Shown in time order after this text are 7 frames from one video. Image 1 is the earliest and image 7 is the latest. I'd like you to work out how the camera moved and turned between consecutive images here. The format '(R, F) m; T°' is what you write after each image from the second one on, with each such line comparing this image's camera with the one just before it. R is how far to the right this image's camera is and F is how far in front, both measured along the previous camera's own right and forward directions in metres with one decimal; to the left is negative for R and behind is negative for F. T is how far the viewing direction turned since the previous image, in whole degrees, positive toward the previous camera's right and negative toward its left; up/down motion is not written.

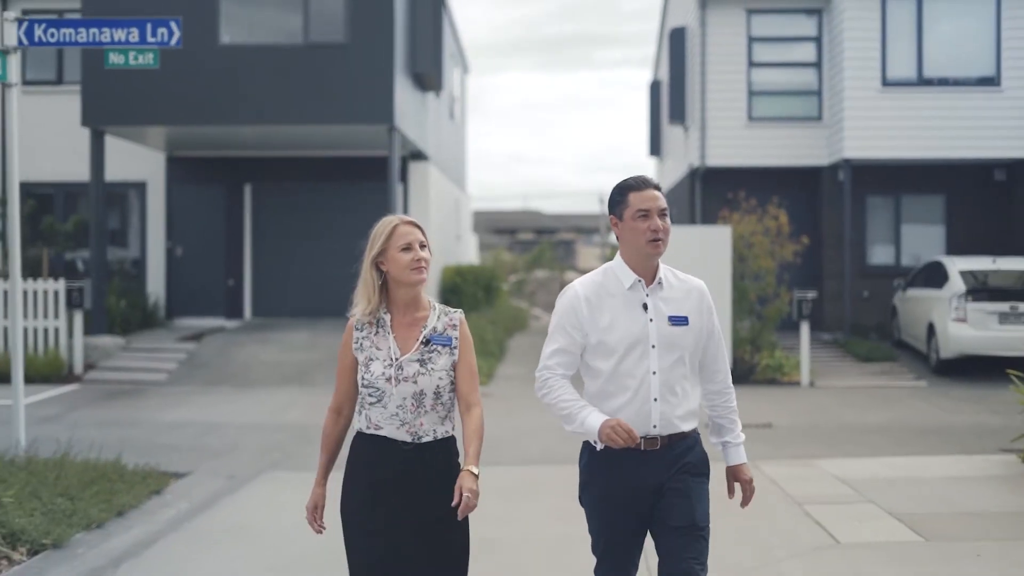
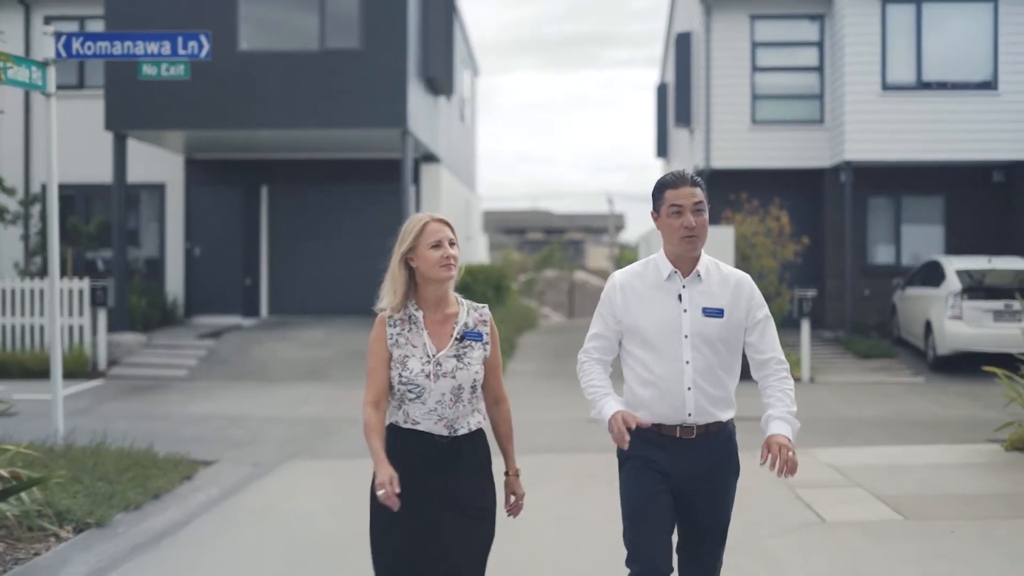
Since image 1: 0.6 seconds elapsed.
(0.0, -0.5) m; 0°
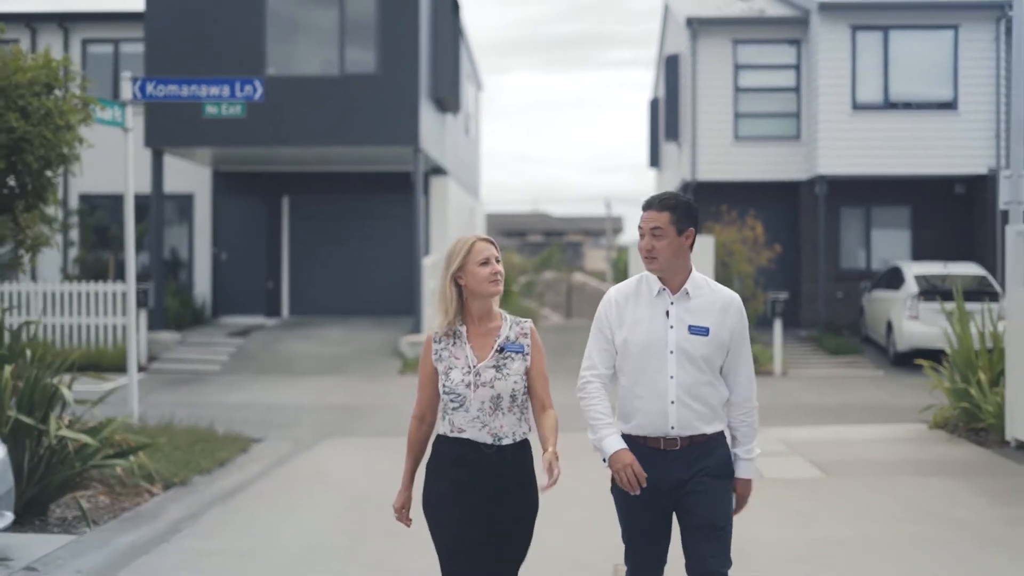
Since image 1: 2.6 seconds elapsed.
(0.0, -1.6) m; 0°
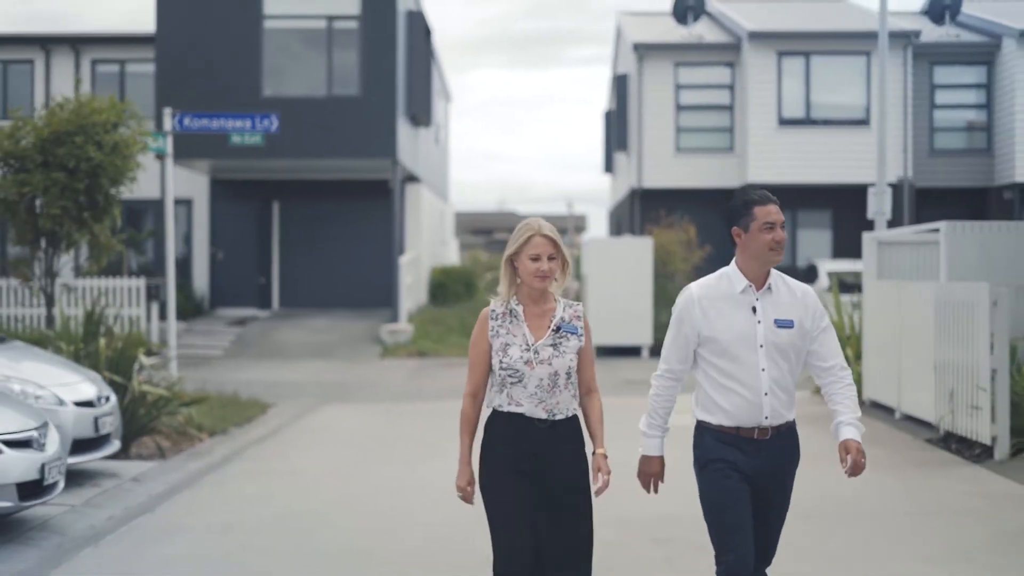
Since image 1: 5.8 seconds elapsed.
(0.0, -2.5) m; +2°
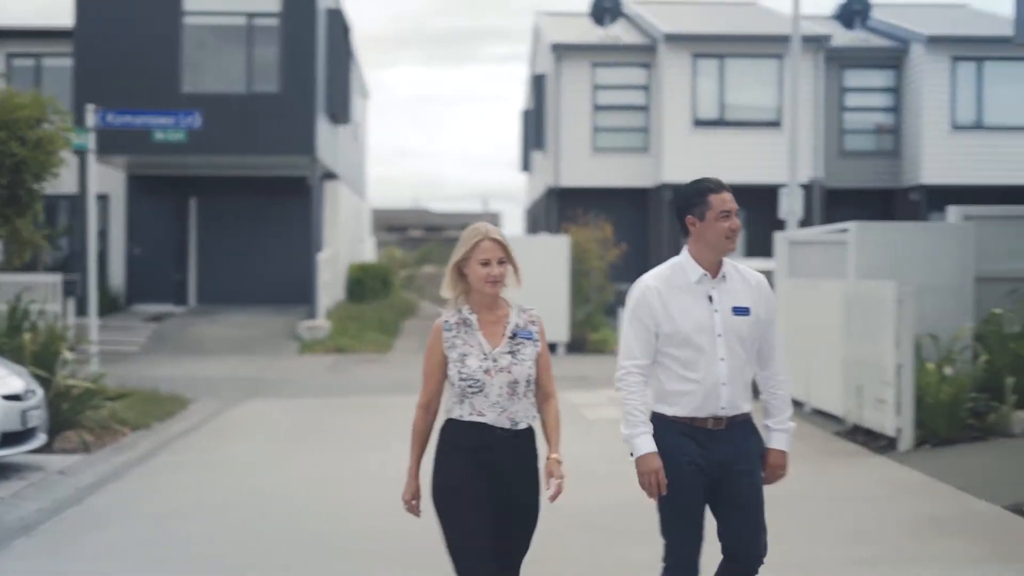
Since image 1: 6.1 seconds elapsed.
(-0.1, -0.3) m; +5°
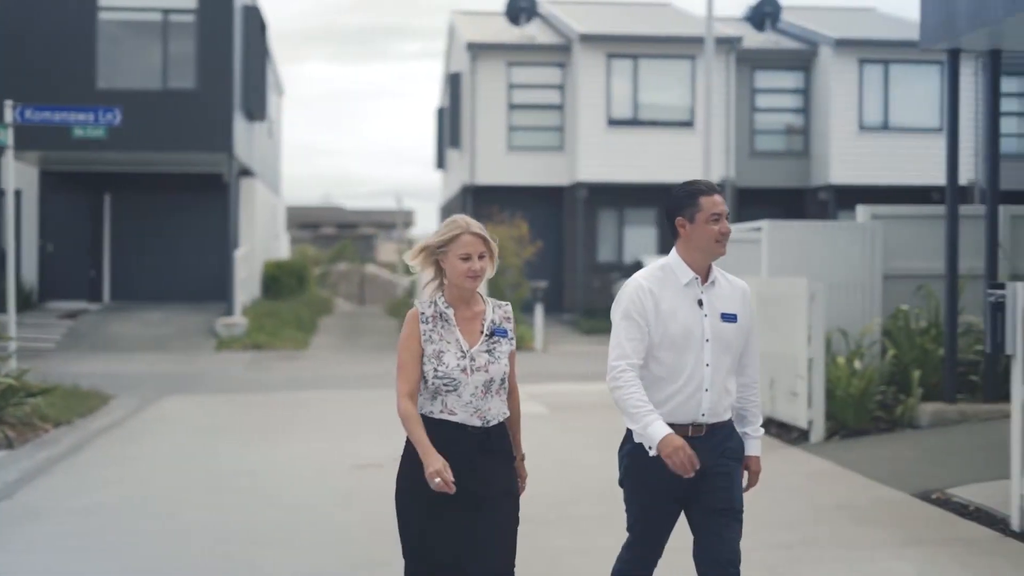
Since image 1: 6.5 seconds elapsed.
(-0.2, -0.2) m; +5°
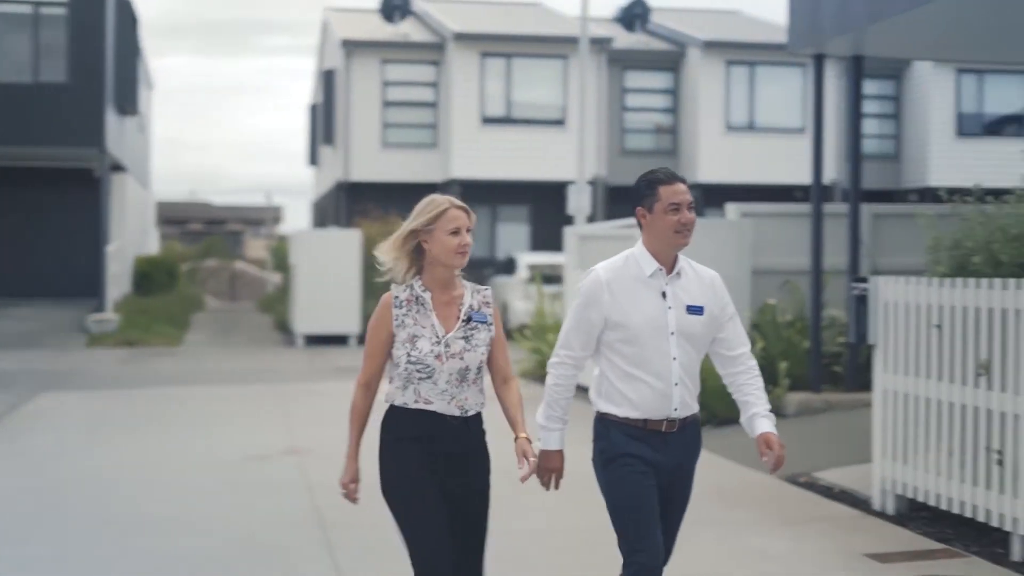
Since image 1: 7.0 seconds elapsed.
(-0.2, -0.1) m; +7°
